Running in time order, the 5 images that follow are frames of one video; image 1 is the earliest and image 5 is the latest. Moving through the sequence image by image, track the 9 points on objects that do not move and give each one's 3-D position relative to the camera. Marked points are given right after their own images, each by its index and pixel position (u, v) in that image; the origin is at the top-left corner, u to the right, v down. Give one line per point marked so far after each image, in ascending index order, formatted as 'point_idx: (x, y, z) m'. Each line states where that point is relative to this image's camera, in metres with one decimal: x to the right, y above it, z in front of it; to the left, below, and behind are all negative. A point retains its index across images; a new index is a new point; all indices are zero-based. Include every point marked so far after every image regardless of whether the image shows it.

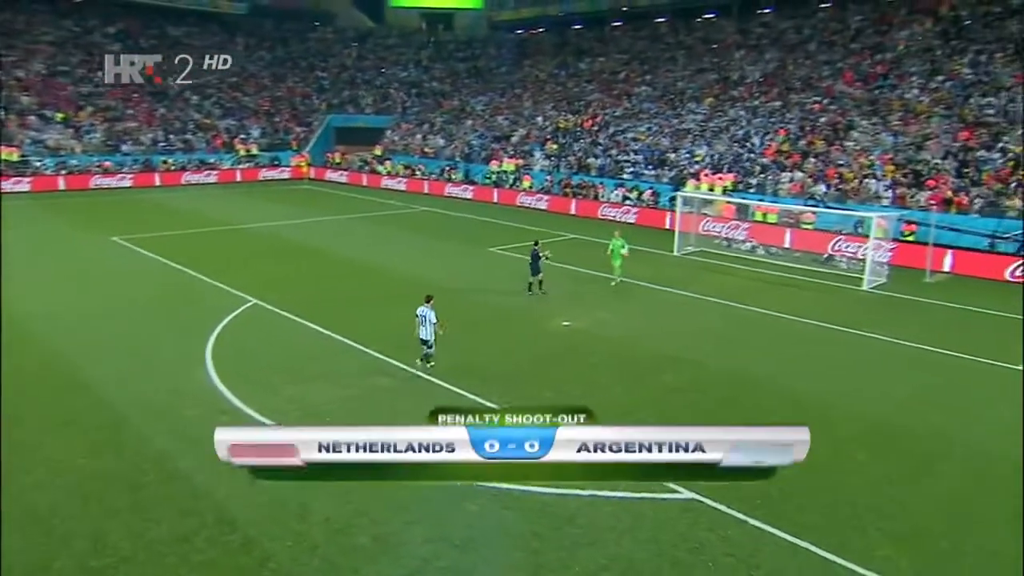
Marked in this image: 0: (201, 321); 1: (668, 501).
0: (-8.6, -0.8, +19.1) m
1: (+2.3, -3.3, +10.4) m
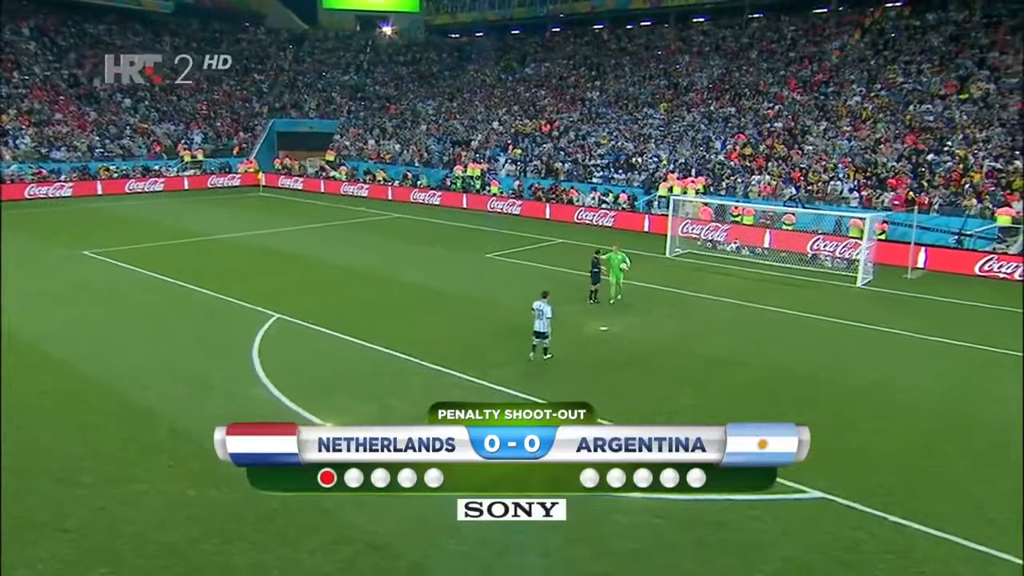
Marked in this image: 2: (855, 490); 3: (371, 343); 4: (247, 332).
0: (-7.4, -1.2, +18.0) m
1: (+4.5, -3.4, +10.5) m
2: (+5.6, -3.3, +10.9) m
3: (-4.2, -1.3, +18.5) m
4: (-7.0, -1.2, +18.3) m
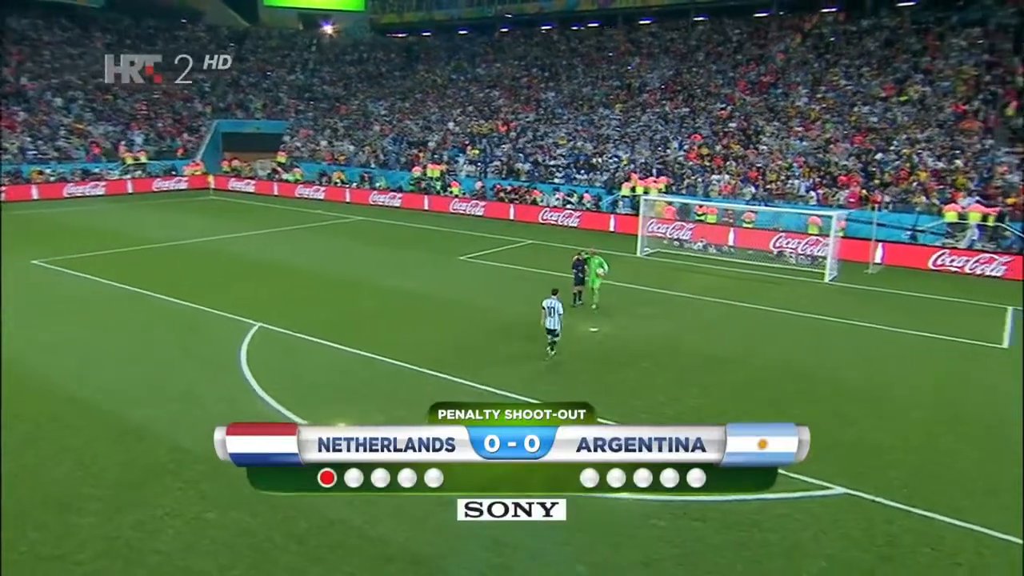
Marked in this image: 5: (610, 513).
0: (-7.5, -1.5, +17.2) m
1: (+5.0, -3.4, +10.7) m
2: (+6.0, -3.3, +11.2) m
3: (-4.4, -1.5, +18.0) m
4: (-7.2, -1.4, +17.5) m
5: (+1.5, -3.5, +10.3) m
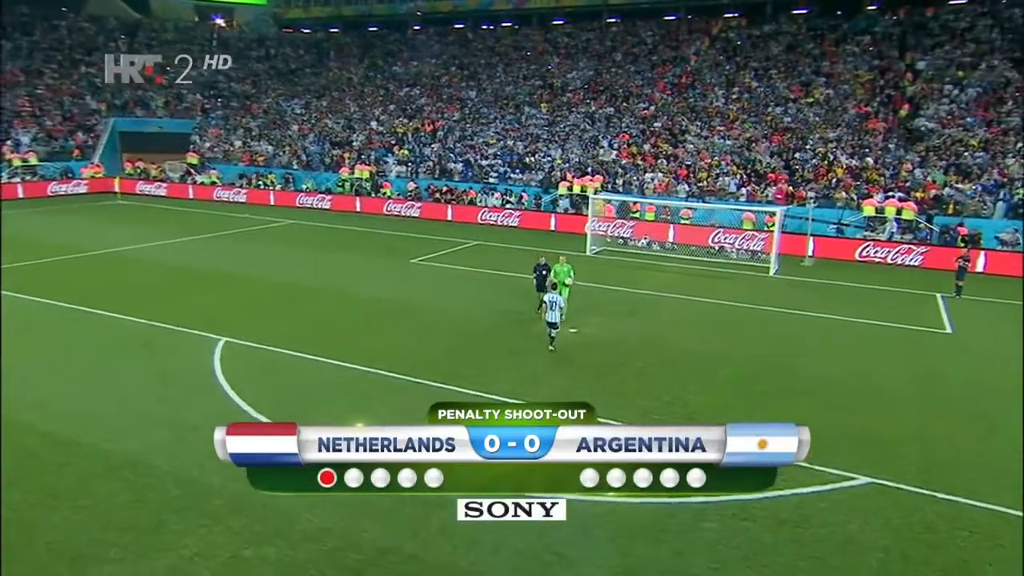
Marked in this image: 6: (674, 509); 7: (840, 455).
0: (-7.7, -1.8, +15.8) m
1: (+5.6, -3.3, +11.1) m
2: (+6.6, -3.2, +11.7) m
3: (-4.7, -1.7, +17.0) m
4: (-7.4, -1.7, +16.1) m
5: (+2.2, -3.5, +10.2) m
6: (+2.5, -3.4, +10.4) m
7: (+5.9, -3.0, +12.4) m
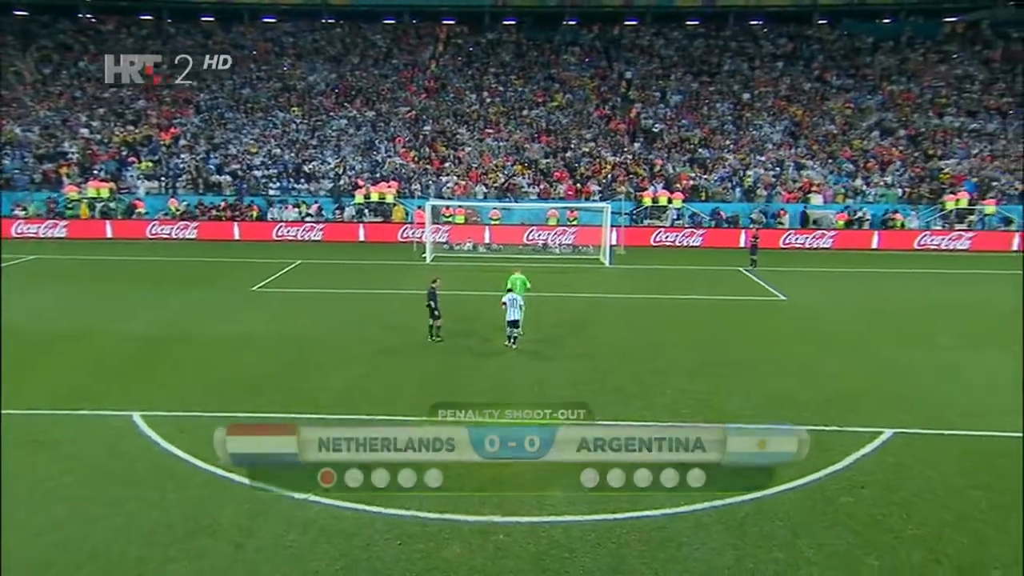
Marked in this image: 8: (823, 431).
0: (-6.9, -2.9, +11.5) m
1: (+7.3, -2.8, +13.0) m
2: (+7.9, -2.6, +14.0) m
3: (-4.7, -2.6, +13.9) m
4: (-6.7, -2.8, +12.0) m
5: (+4.6, -3.4, +10.8) m
6: (+4.8, -3.3, +11.1) m
7: (+6.9, -2.6, +14.2) m
8: (+6.1, -2.8, +13.4) m
